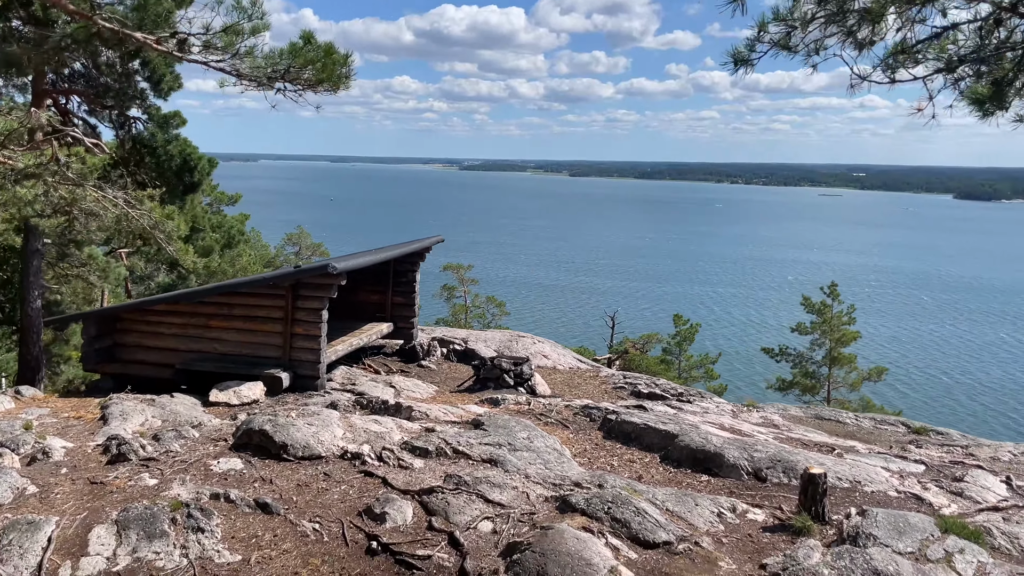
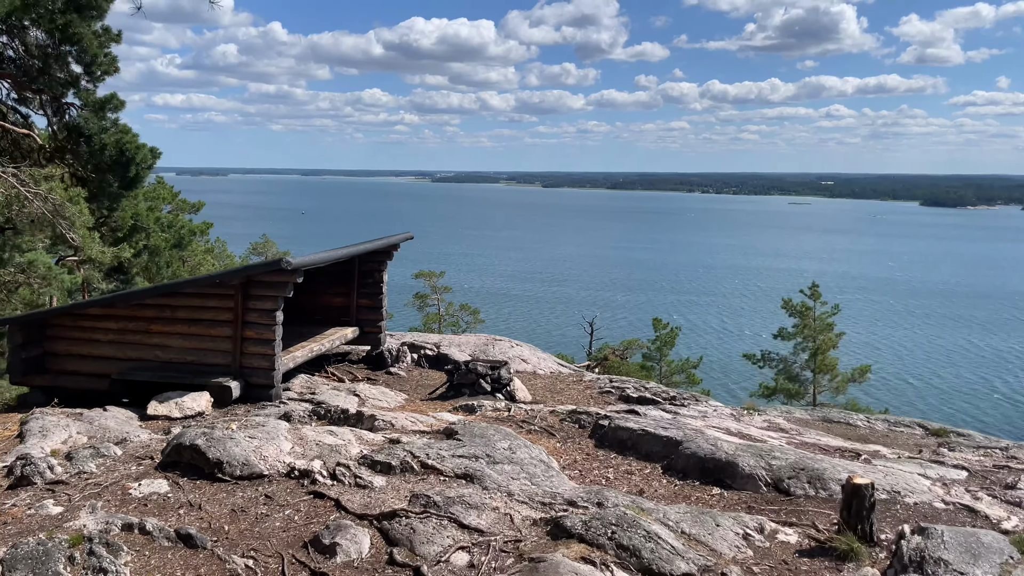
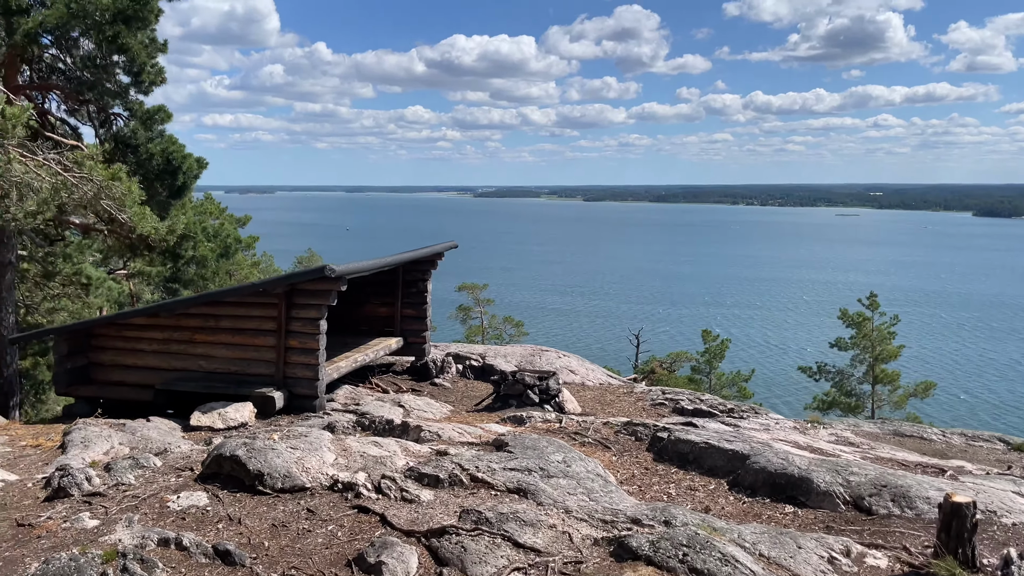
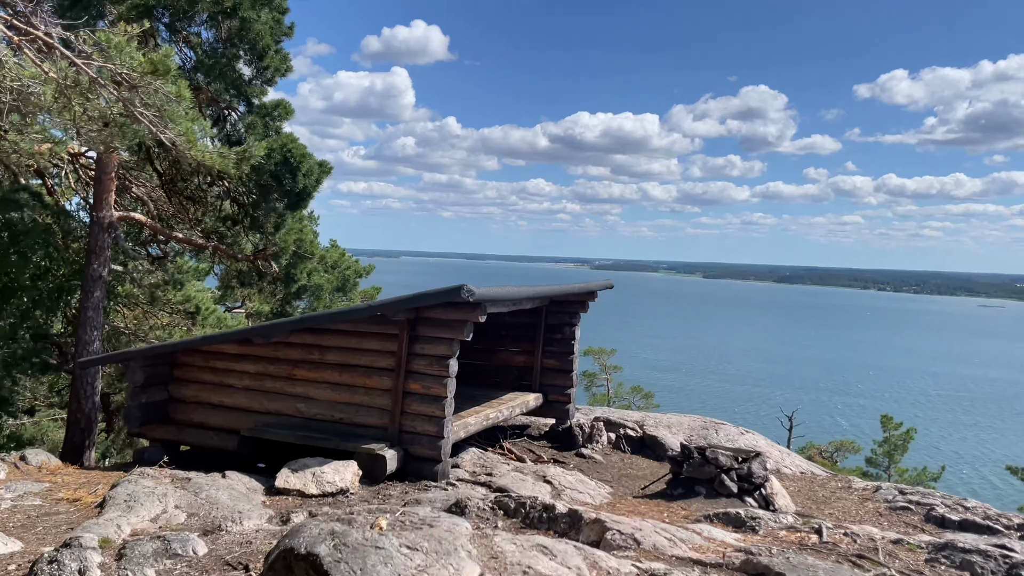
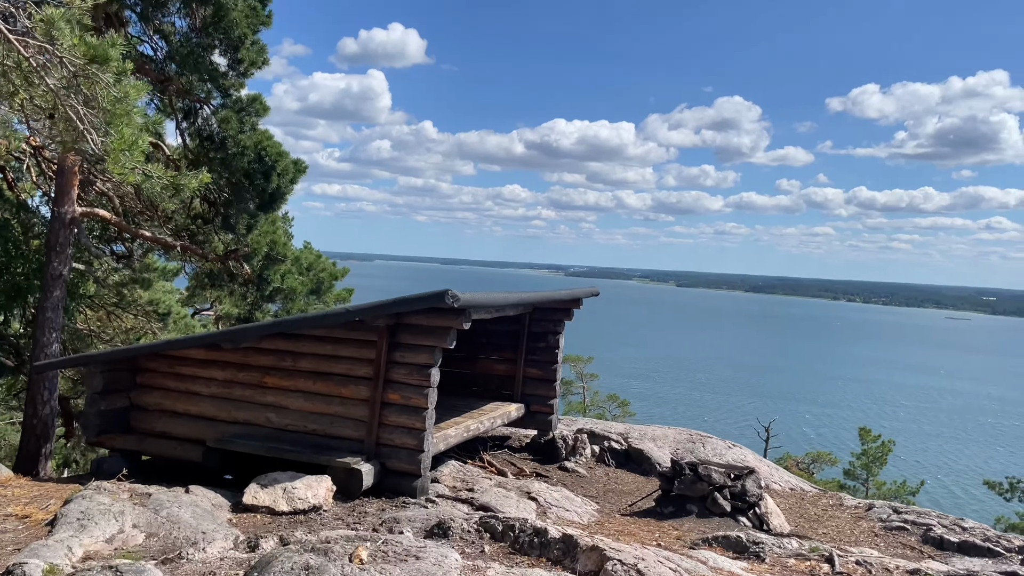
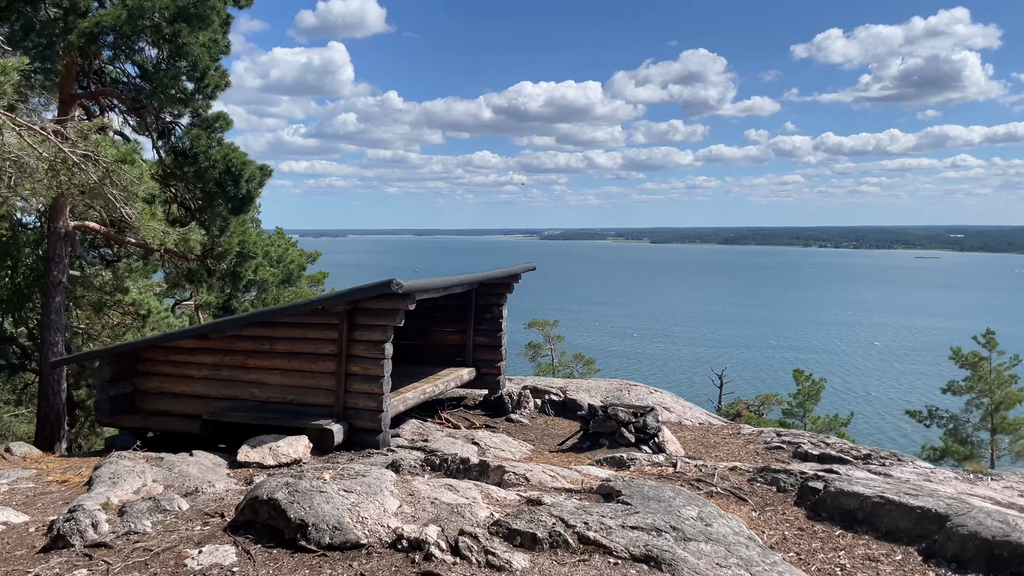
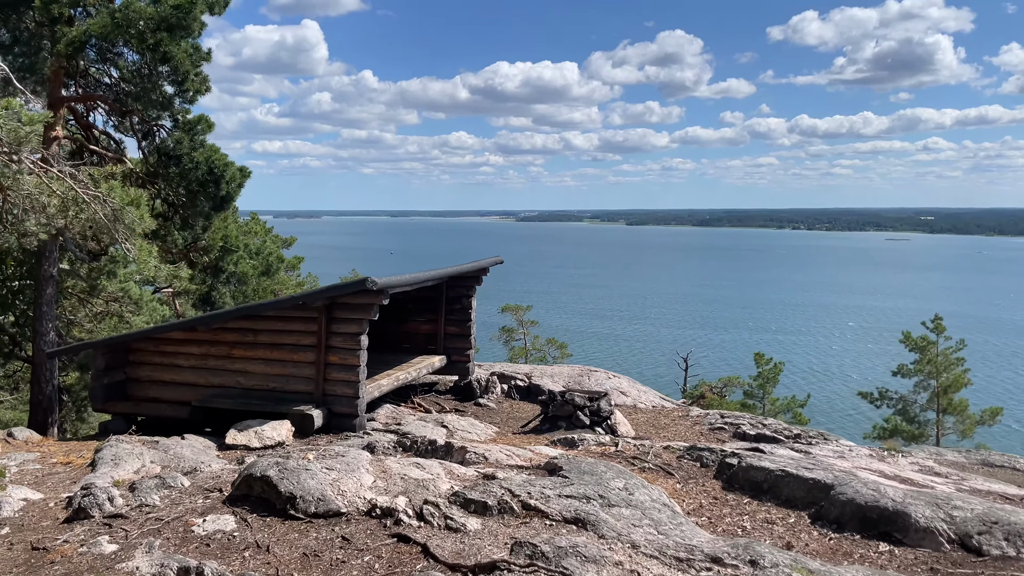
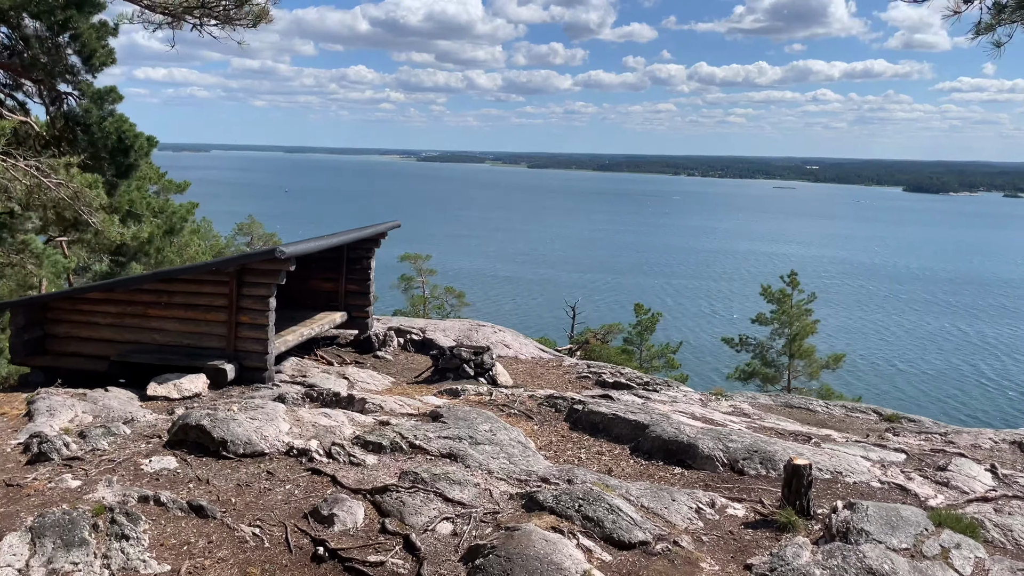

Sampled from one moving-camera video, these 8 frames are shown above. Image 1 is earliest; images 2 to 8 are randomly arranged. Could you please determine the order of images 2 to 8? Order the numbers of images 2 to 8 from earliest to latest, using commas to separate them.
8, 2, 3, 7, 6, 4, 5
